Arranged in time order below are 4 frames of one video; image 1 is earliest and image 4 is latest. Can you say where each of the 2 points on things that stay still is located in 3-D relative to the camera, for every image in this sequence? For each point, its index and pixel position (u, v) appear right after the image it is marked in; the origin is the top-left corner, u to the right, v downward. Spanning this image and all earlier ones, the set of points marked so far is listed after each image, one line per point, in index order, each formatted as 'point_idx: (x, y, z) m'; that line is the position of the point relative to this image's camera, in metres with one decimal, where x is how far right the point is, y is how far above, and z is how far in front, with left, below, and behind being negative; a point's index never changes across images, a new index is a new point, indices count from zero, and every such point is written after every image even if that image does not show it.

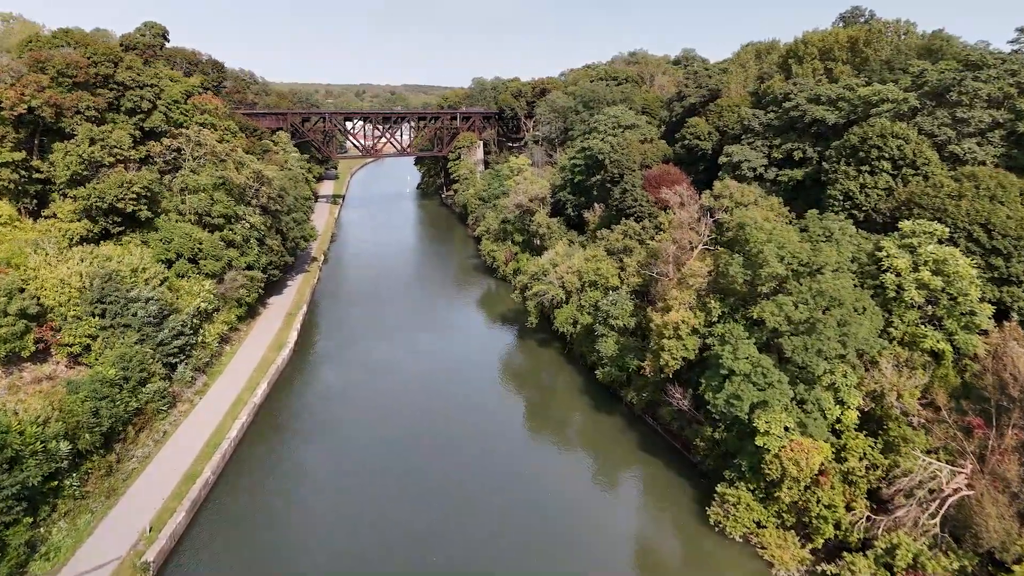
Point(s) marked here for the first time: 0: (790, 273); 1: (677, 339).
0: (+6.4, +0.4, +16.4) m
1: (+4.3, -1.3, +18.6) m
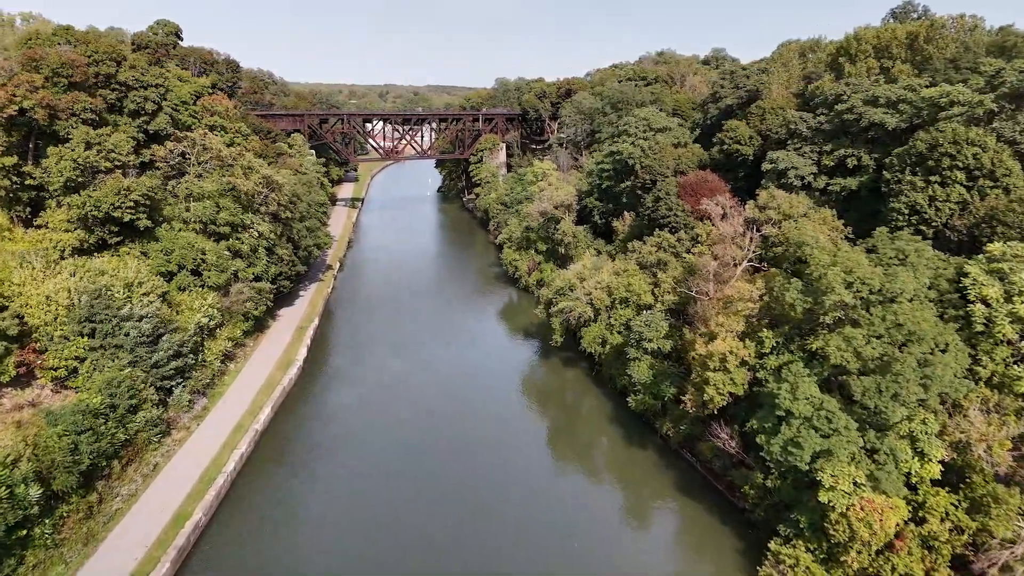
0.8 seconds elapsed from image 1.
0: (+6.9, -0.3, +14.2) m
1: (+4.9, -1.9, +16.5) m
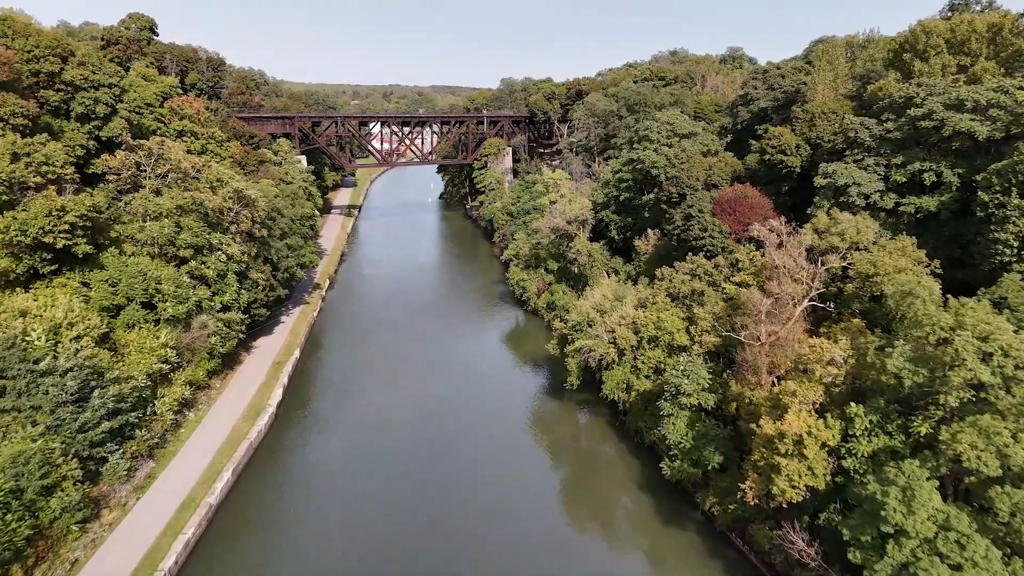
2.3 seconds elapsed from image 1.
0: (+7.1, -1.3, +10.4) m
1: (+5.1, -3.0, +12.8) m
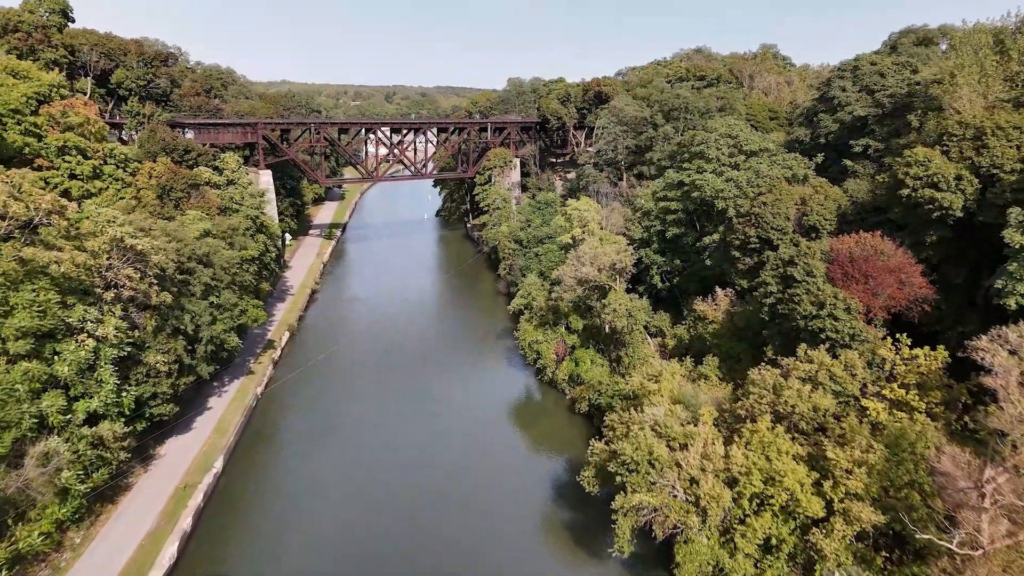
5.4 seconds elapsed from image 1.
0: (+7.3, -3.6, +2.4) m
1: (+5.4, -5.3, +4.8) m
